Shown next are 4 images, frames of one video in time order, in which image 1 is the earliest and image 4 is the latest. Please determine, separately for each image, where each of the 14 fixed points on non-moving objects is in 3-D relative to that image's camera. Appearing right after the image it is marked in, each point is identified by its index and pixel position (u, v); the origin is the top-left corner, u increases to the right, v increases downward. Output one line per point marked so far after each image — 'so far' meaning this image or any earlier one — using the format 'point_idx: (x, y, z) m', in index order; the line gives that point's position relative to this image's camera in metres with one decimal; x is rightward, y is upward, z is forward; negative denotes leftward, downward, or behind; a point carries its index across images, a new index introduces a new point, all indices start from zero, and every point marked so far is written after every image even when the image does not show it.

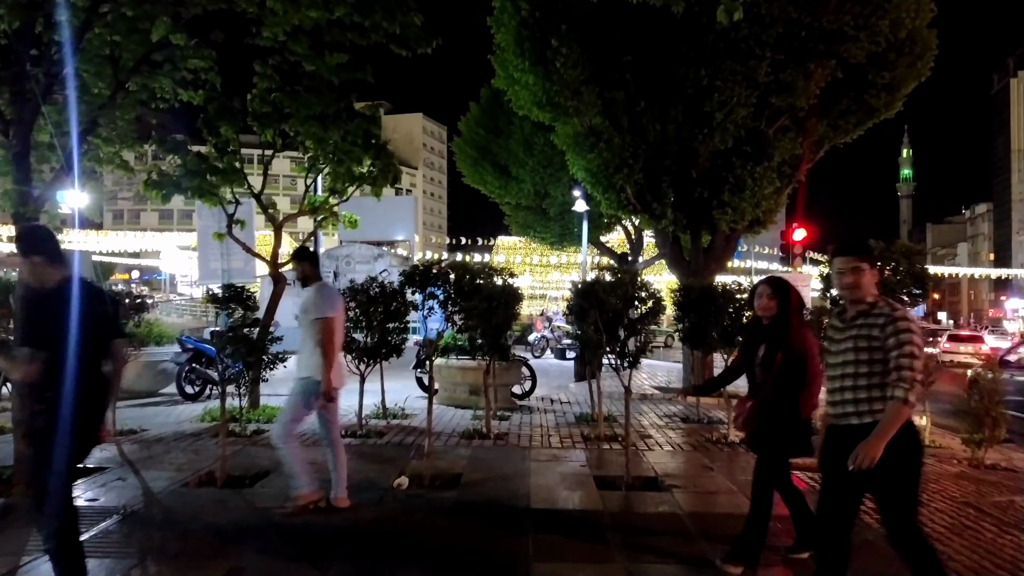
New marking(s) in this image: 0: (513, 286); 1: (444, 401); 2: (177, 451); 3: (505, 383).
0: (0.0, 0.0, +15.0) m
1: (-1.5, -2.4, +19.3) m
2: (-5.0, -2.5, +13.5) m
3: (-0.2, -2.0, +19.1) m
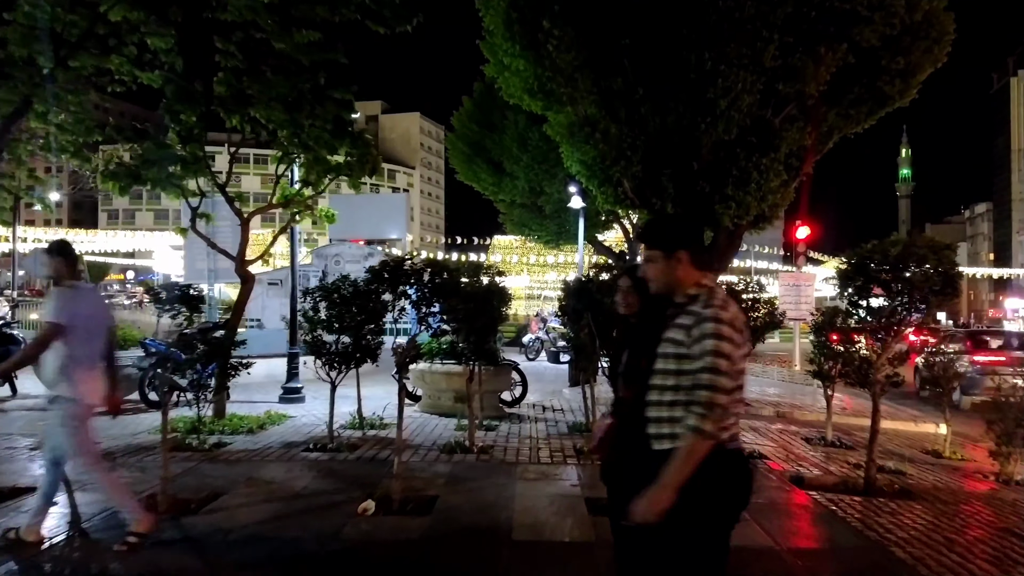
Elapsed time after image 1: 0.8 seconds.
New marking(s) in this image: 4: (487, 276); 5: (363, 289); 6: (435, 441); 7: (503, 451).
0: (-0.2, +0.1, +13.6) m
1: (-1.7, -2.4, +18.0) m
2: (-5.2, -2.4, +12.1) m
3: (-0.4, -2.0, +17.8) m
4: (-0.4, +0.2, +13.6) m
5: (-2.3, 0.0, +13.6) m
6: (-1.3, -2.5, +14.9) m
7: (-0.1, -2.5, +13.9) m
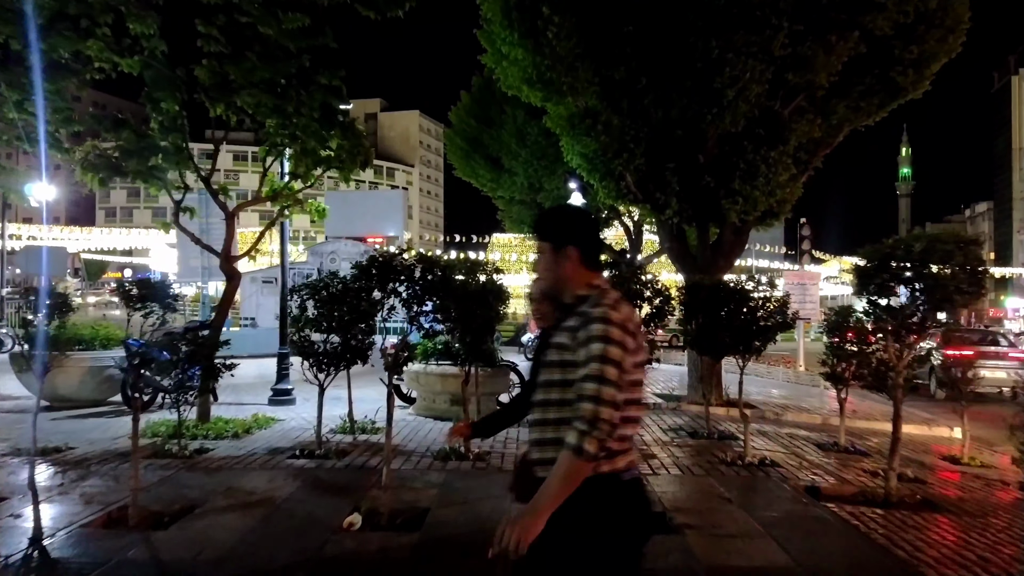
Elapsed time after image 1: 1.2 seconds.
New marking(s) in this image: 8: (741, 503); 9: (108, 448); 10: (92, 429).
0: (-0.2, +0.1, +12.9) m
1: (-1.7, -2.4, +17.3) m
2: (-5.3, -2.4, +11.4) m
3: (-0.4, -2.0, +17.1) m
4: (-0.4, +0.2, +12.9) m
5: (-2.3, 0.0, +12.9) m
6: (-1.3, -2.5, +14.2) m
7: (-0.2, -2.5, +13.1) m
8: (+2.7, -2.6, +10.7) m
9: (-6.1, -2.4, +13.6) m
10: (-7.2, -2.4, +15.5) m
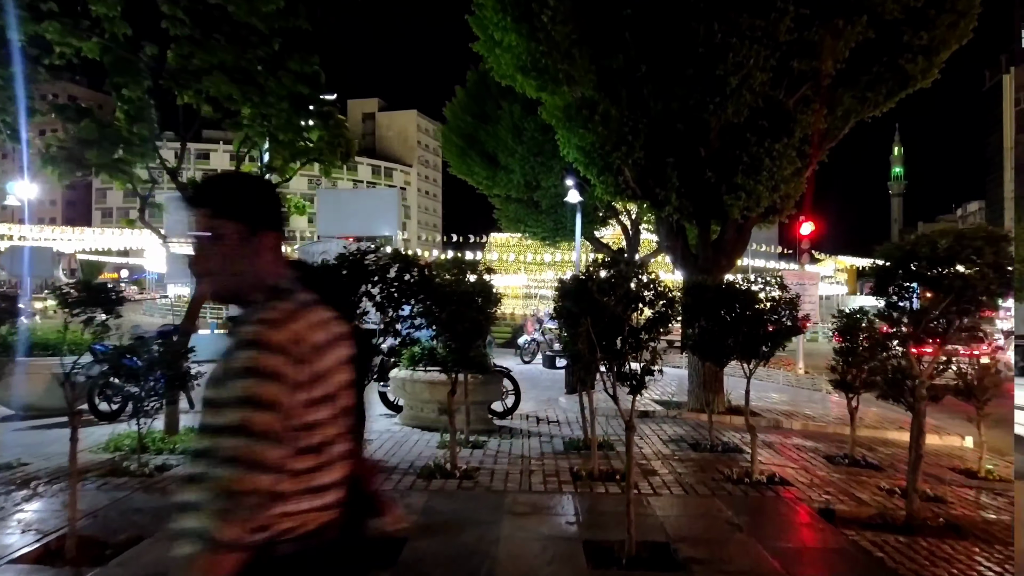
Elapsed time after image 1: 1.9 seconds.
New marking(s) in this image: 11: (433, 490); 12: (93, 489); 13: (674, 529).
0: (-0.3, +0.1, +11.8) m
1: (-1.8, -2.4, +16.2) m
2: (-5.4, -2.4, +10.3) m
3: (-0.5, -2.0, +15.9) m
4: (-0.5, +0.2, +11.7) m
5: (-2.4, 0.0, +11.8) m
6: (-1.4, -2.5, +13.1) m
7: (-0.3, -2.5, +12.0) m
8: (+2.6, -2.6, +9.6) m
9: (-6.2, -2.4, +12.4) m
10: (-7.3, -2.4, +14.3) m
11: (-1.0, -2.5, +11.1) m
12: (-4.9, -2.3, +10.6) m
13: (+1.7, -2.5, +9.6) m
